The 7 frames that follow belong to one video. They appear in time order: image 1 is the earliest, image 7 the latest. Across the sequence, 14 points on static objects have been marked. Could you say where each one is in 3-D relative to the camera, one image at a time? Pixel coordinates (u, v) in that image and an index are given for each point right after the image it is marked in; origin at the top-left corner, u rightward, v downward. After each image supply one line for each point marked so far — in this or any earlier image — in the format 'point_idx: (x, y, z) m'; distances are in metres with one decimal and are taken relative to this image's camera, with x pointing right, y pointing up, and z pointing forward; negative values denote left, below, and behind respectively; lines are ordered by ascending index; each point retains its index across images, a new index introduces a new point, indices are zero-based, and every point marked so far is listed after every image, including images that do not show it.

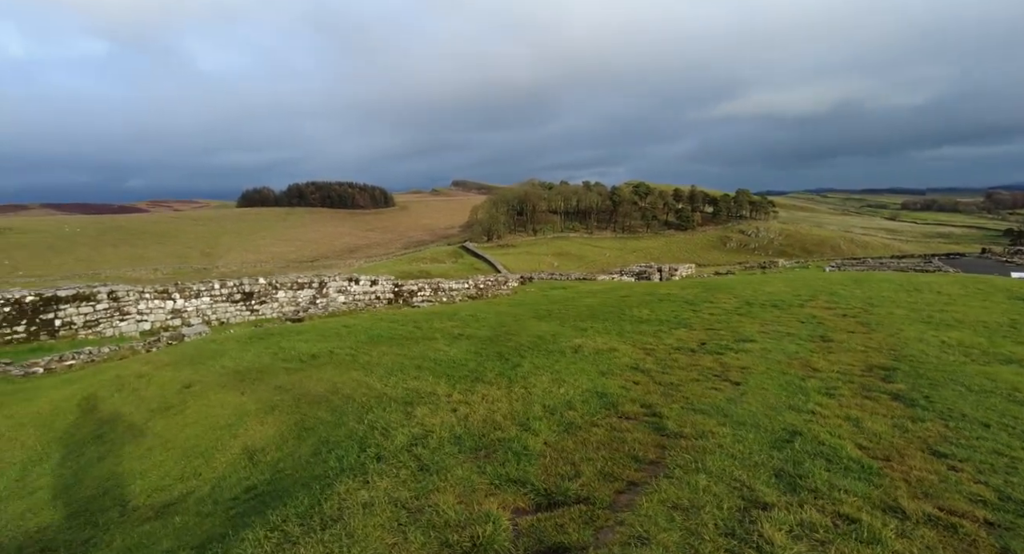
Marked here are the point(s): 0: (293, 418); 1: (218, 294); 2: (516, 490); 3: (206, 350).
0: (-2.3, -1.4, +6.4) m
1: (-10.3, -0.6, +19.8) m
2: (+0.1, -1.5, +4.4) m
3: (-5.8, -1.3, +11.3) m
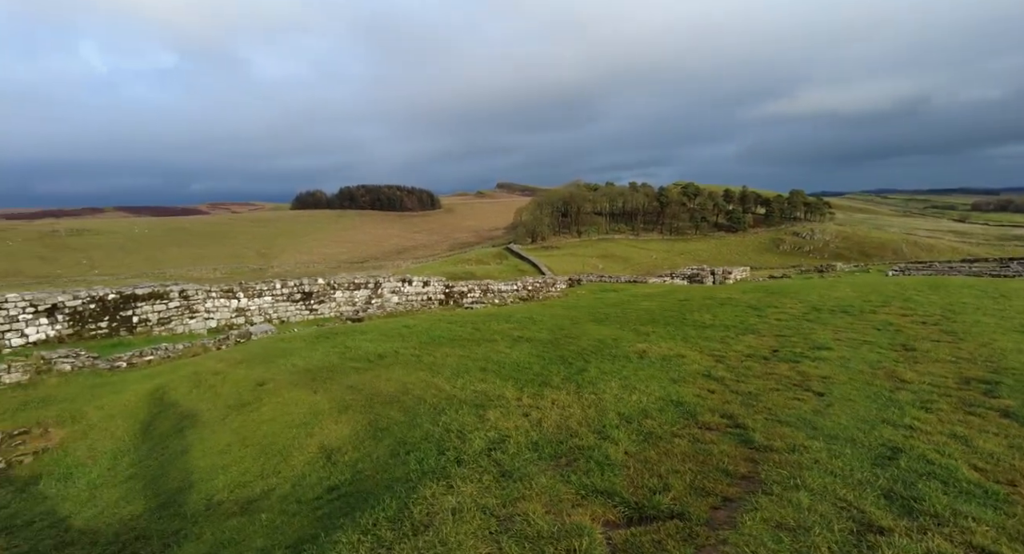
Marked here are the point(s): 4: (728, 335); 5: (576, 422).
0: (-1.5, -1.4, +6.5) m
1: (-8.3, -0.6, +20.6) m
2: (+0.7, -1.6, +4.3) m
3: (-4.6, -1.3, +11.7) m
4: (+3.8, -1.0, +10.9) m
5: (+0.6, -1.3, +5.5) m
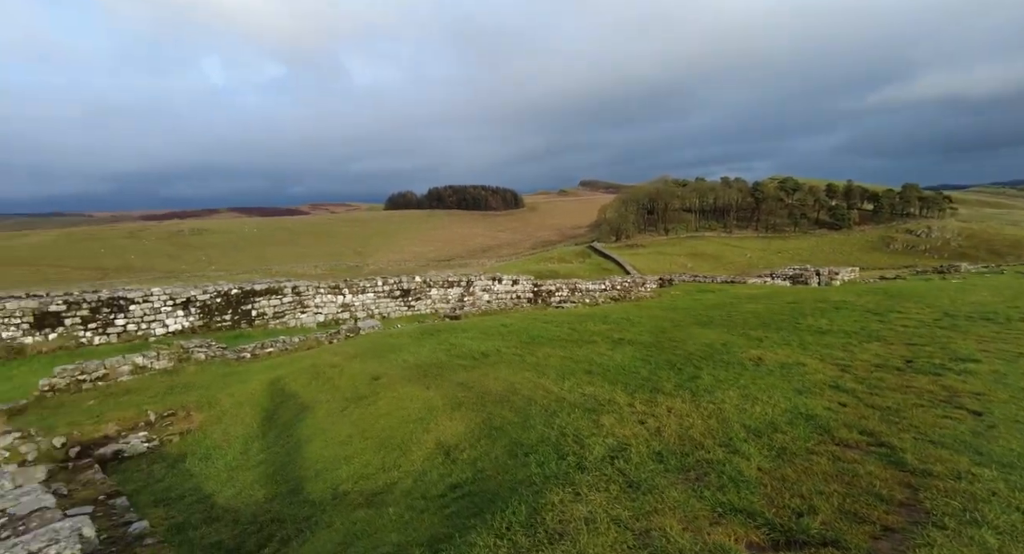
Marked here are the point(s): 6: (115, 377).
0: (-0.3, -1.5, +6.6) m
1: (-5.0, -0.5, +21.5) m
2: (+1.5, -1.6, +4.1) m
3: (-2.6, -1.3, +12.2) m
4: (+5.6, -1.1, +10.2) m
5: (+1.6, -1.3, +5.3) m
6: (-7.9, -2.0, +12.6) m
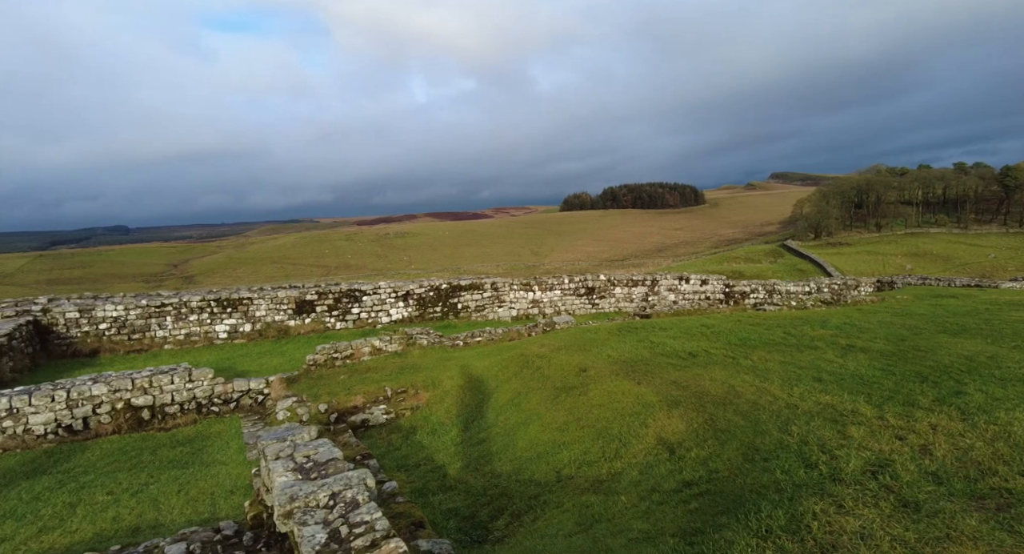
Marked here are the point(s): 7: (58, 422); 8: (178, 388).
0: (+2.0, -1.4, +6.5) m
1: (+2.0, -0.4, +22.1) m
2: (+3.0, -1.6, +3.5) m
3: (+1.5, -1.2, +12.5) m
4: (+8.7, -1.2, +8.2) m
5: (+3.5, -1.4, +4.7) m
6: (-3.5, -1.8, +14.4) m
7: (-7.7, -2.5, +10.6) m
8: (-6.2, -2.1, +11.6) m
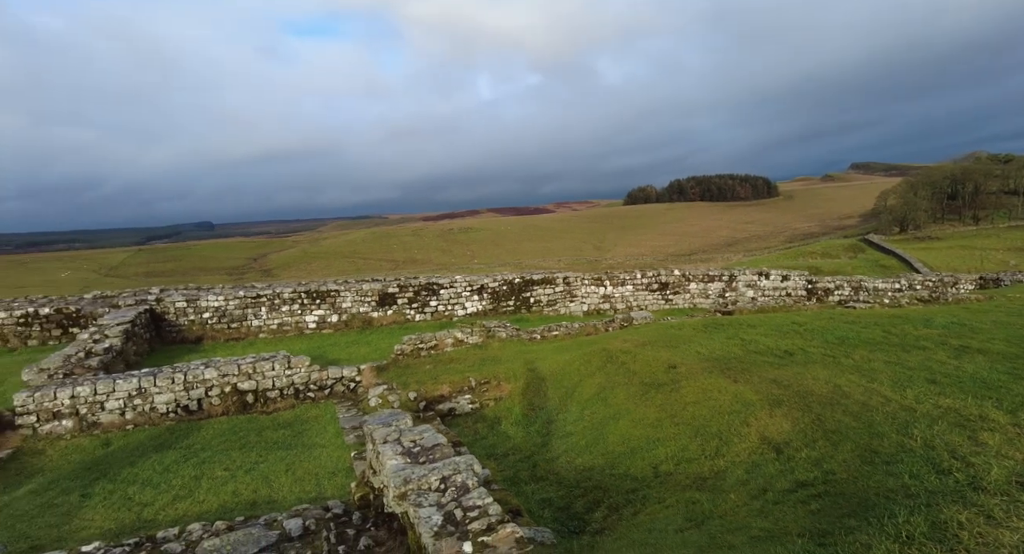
0: (+3.0, -1.4, +6.4) m
1: (+4.7, -0.2, +21.8) m
2: (+3.7, -1.6, +3.3) m
3: (+3.2, -1.1, +12.4) m
4: (+9.9, -1.2, +7.3) m
5: (+4.3, -1.3, +4.4) m
6: (-1.7, -1.7, +14.8) m
7: (-6.2, -2.3, +11.5) m
8: (-4.6, -1.9, +12.3) m
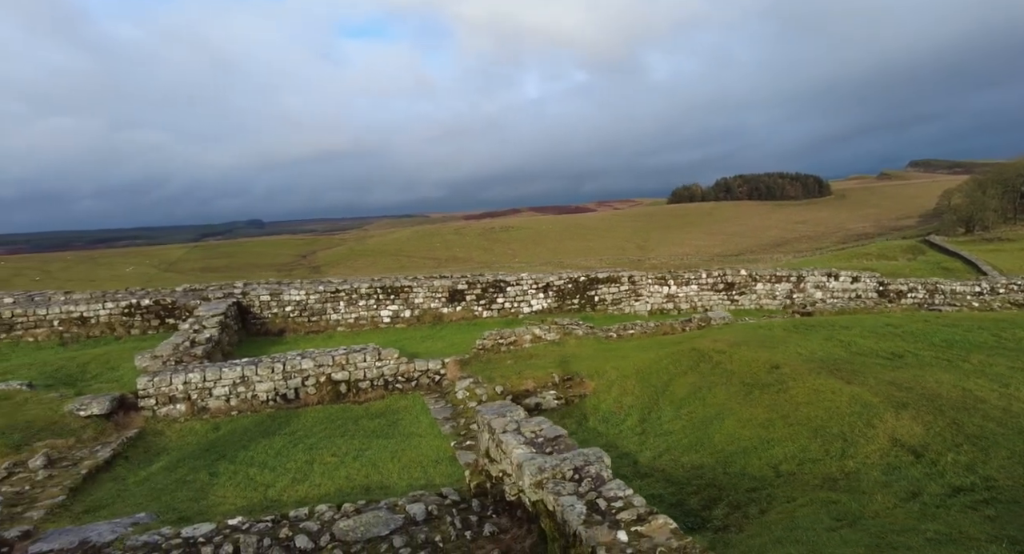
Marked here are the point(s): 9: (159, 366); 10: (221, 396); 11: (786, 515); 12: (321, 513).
0: (+4.3, -1.4, +6.2) m
1: (+7.1, -0.2, +21.5) m
2: (+4.7, -1.6, +3.1) m
3: (+4.9, -1.1, +12.2) m
4: (+11.2, -1.3, +6.6) m
5: (+5.4, -1.4, +4.1) m
6: (+0.2, -1.6, +14.9) m
7: (-4.5, -2.2, +12.0) m
8: (-2.9, -1.8, +12.7) m
9: (-6.8, -1.7, +12.0) m
10: (-5.5, -2.2, +11.6) m
11: (+2.4, -2.1, +5.4) m
12: (-2.1, -2.6, +6.7) m
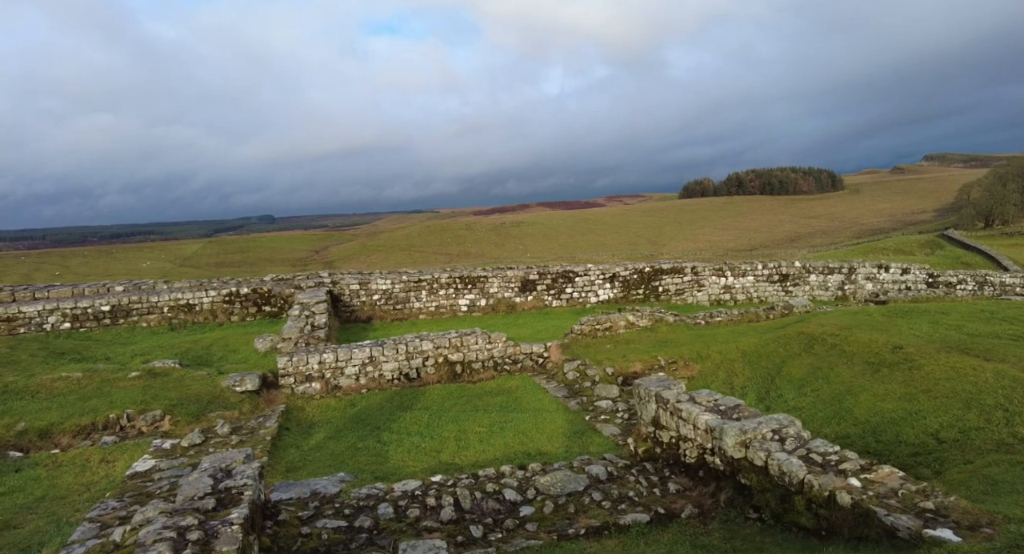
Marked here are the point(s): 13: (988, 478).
0: (+6.3, -1.2, +6.7) m
1: (+9.6, +0.2, +21.9) m
2: (+6.7, -1.5, +3.5) m
3: (+7.1, -0.8, +12.6) m
4: (+13.2, -1.0, +6.8) m
5: (+7.4, -1.2, +4.6) m
6: (+2.6, -1.3, +15.5) m
7: (-2.3, -1.9, +12.8) m
8: (-0.7, -1.5, +13.4) m
9: (-4.6, -1.5, +12.9) m
10: (-3.2, -2.0, +12.4) m
11: (+4.4, -1.9, +6.0) m
12: (0.0, -2.3, +7.4) m
13: (+4.3, -1.9, +5.7) m
